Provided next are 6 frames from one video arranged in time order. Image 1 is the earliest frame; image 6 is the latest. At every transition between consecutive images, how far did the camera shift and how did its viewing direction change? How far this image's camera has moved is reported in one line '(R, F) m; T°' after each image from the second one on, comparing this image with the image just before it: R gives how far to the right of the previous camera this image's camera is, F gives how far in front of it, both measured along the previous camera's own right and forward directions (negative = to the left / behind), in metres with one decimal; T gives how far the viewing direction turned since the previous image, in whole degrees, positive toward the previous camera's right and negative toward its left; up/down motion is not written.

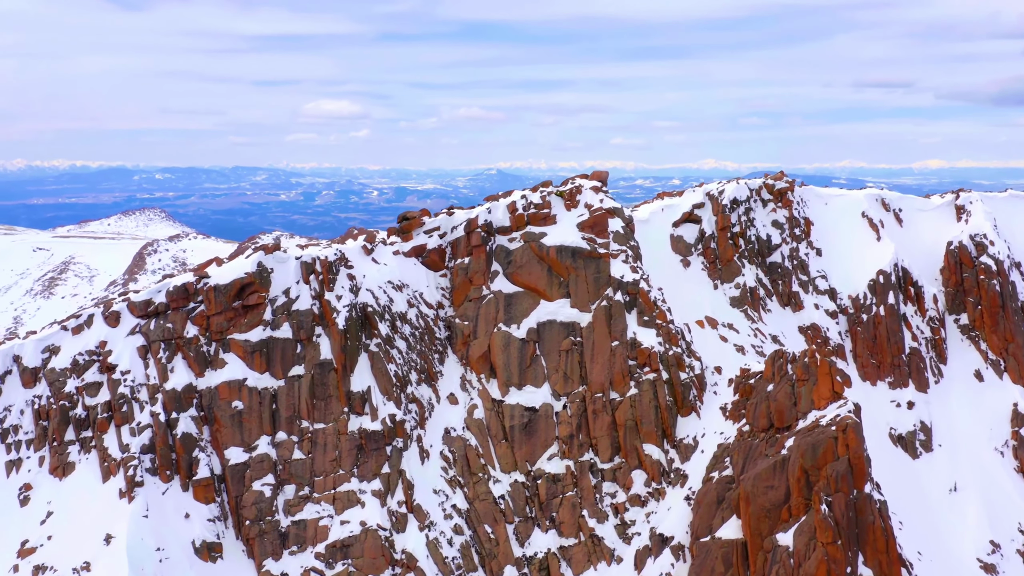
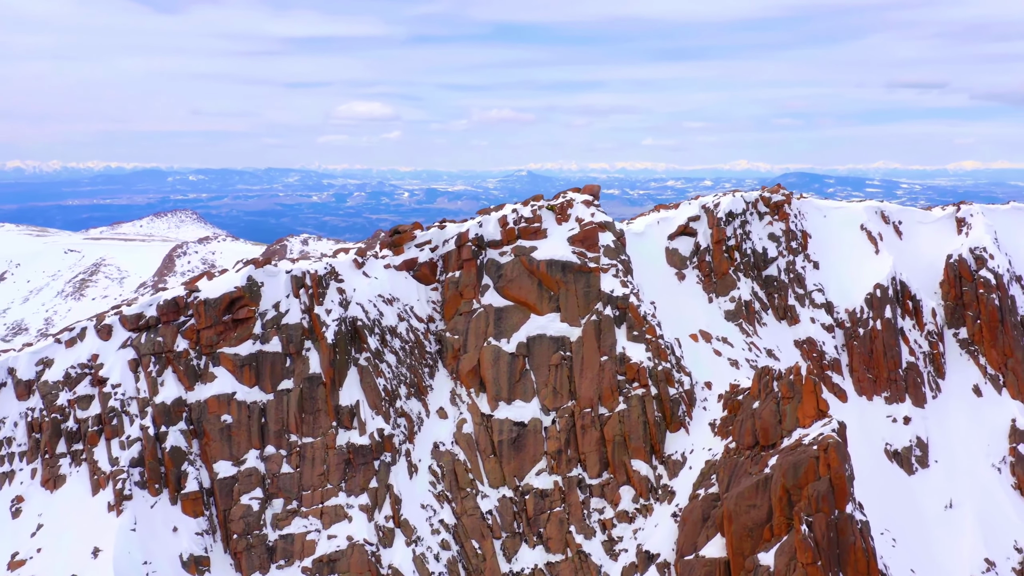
(+1.5, 0.0) m; -1°
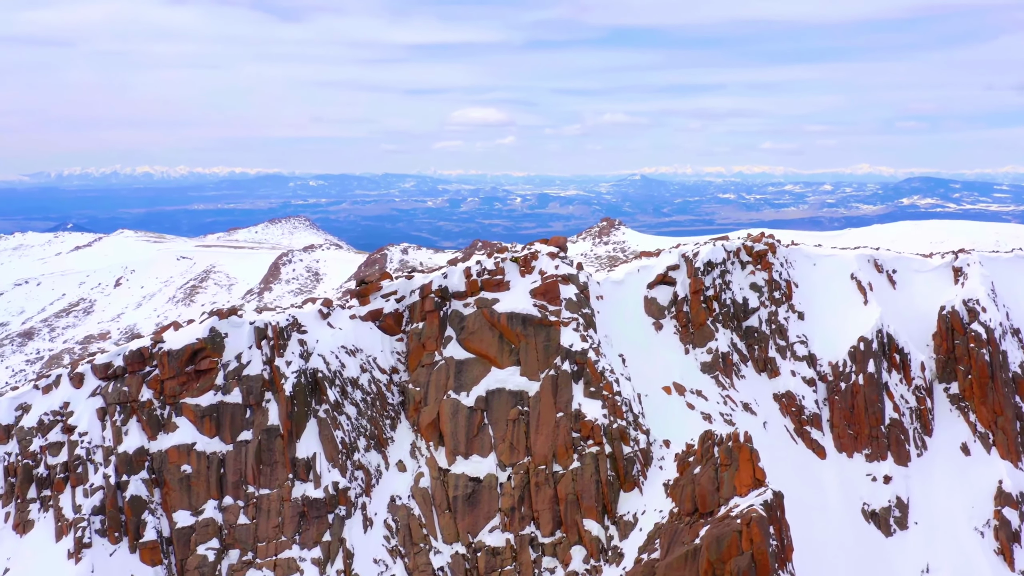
(+5.6, -0.4) m; -2°
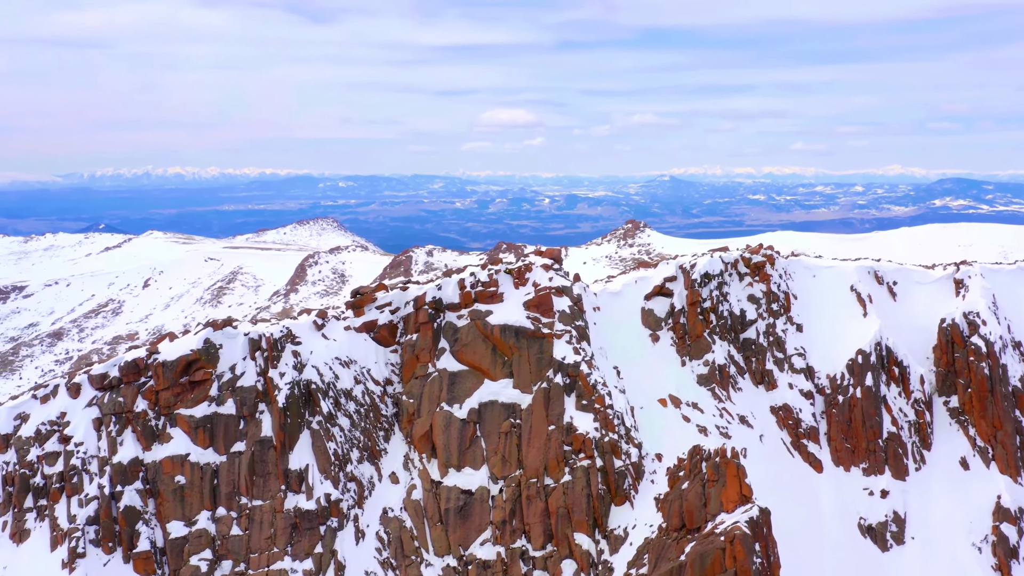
(+1.2, -0.2) m; -1°
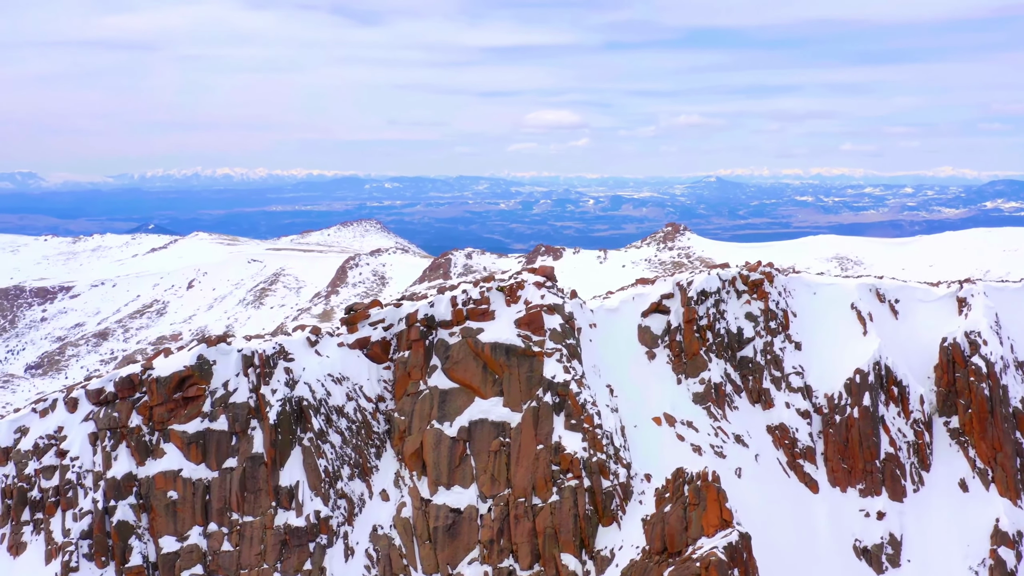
(+1.8, -0.3) m; -1°
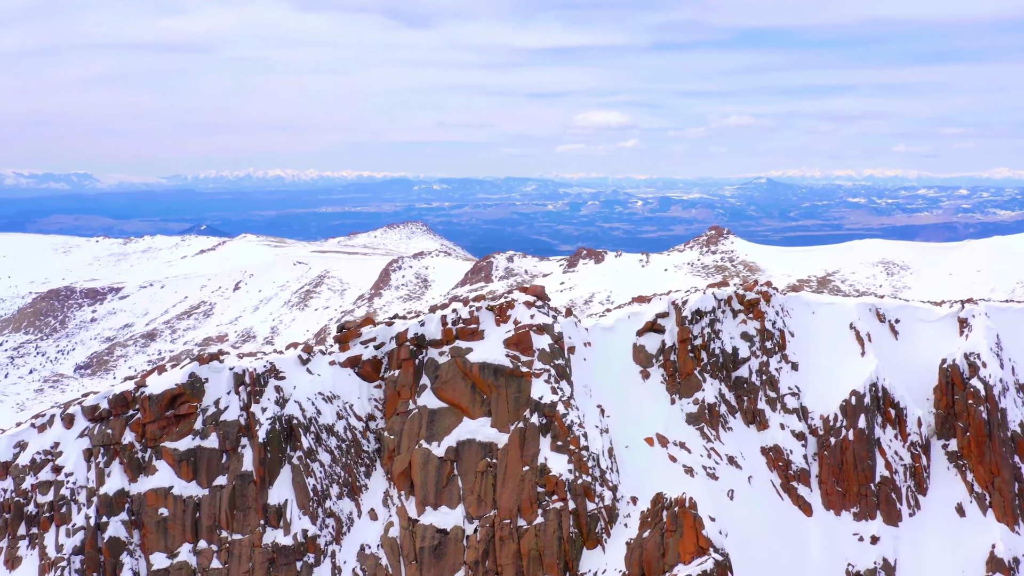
(+2.0, -0.4) m; -1°
